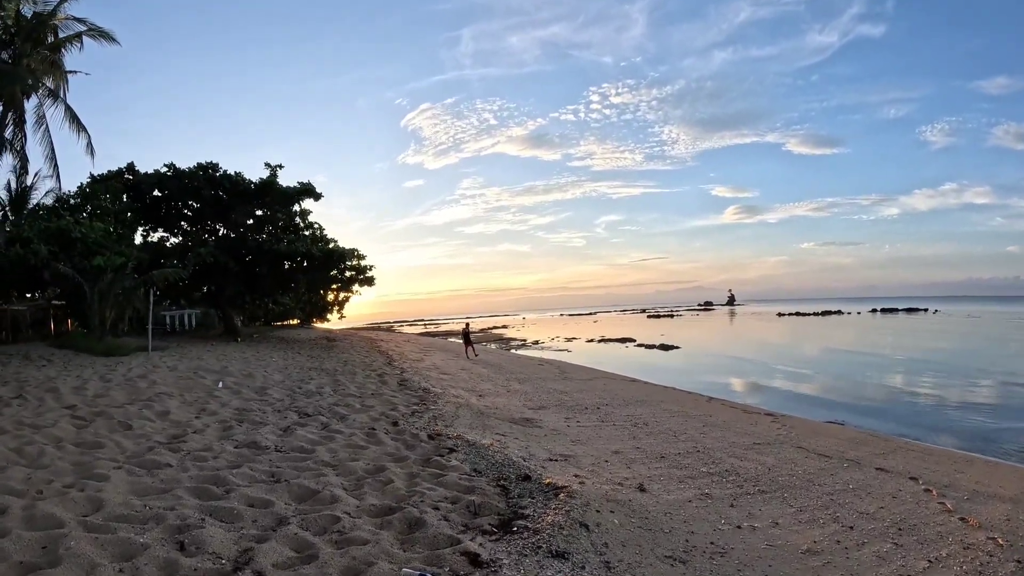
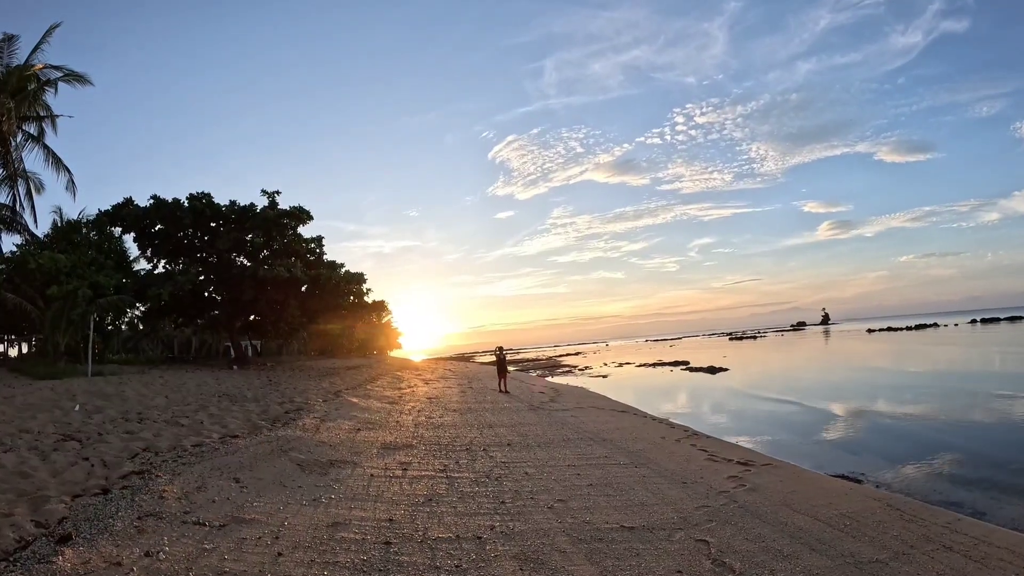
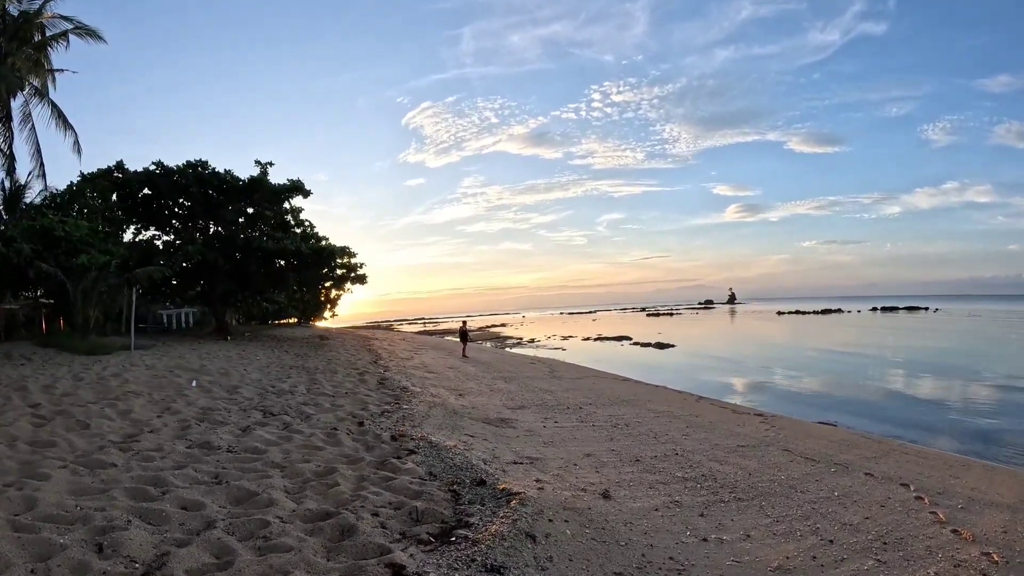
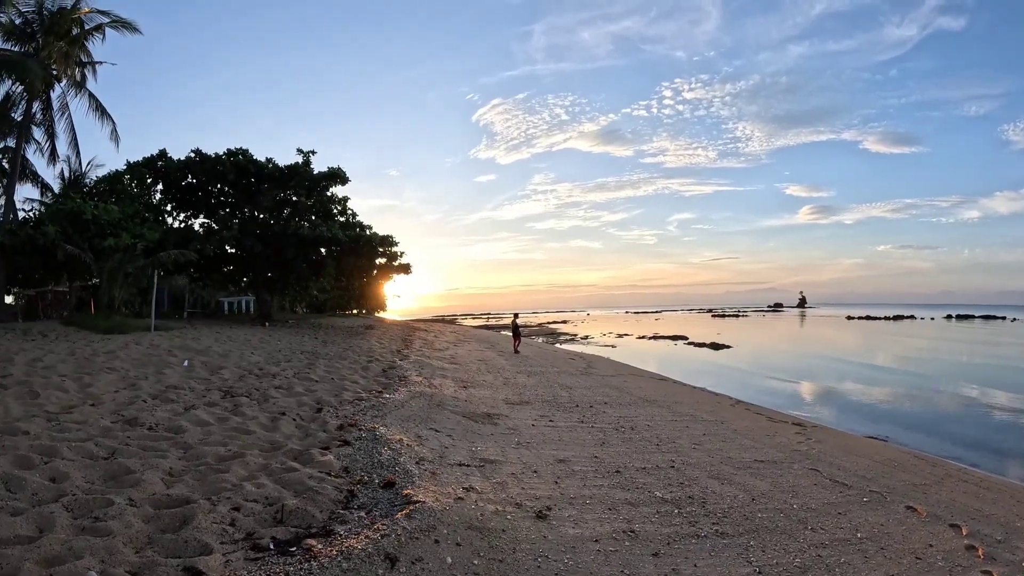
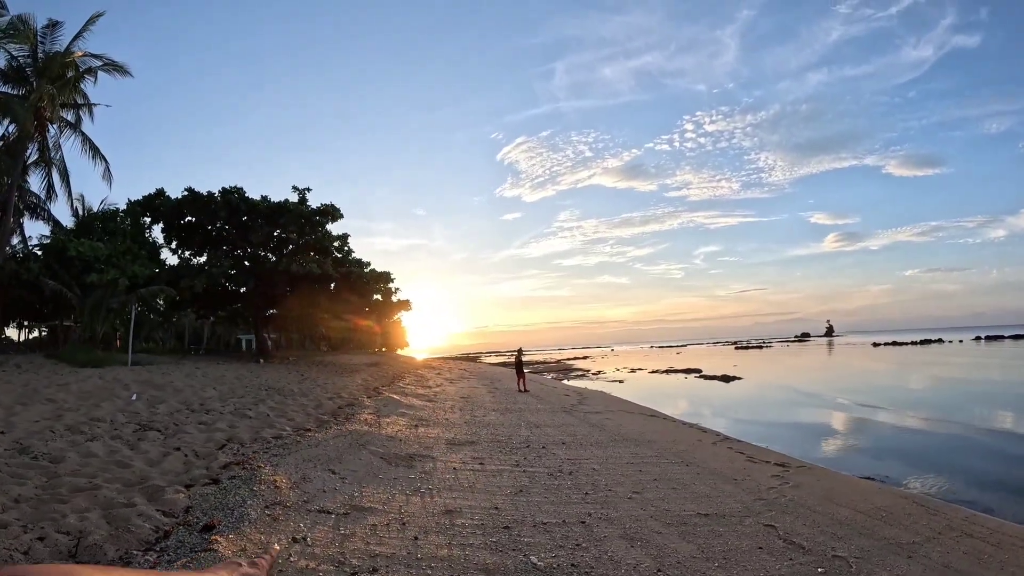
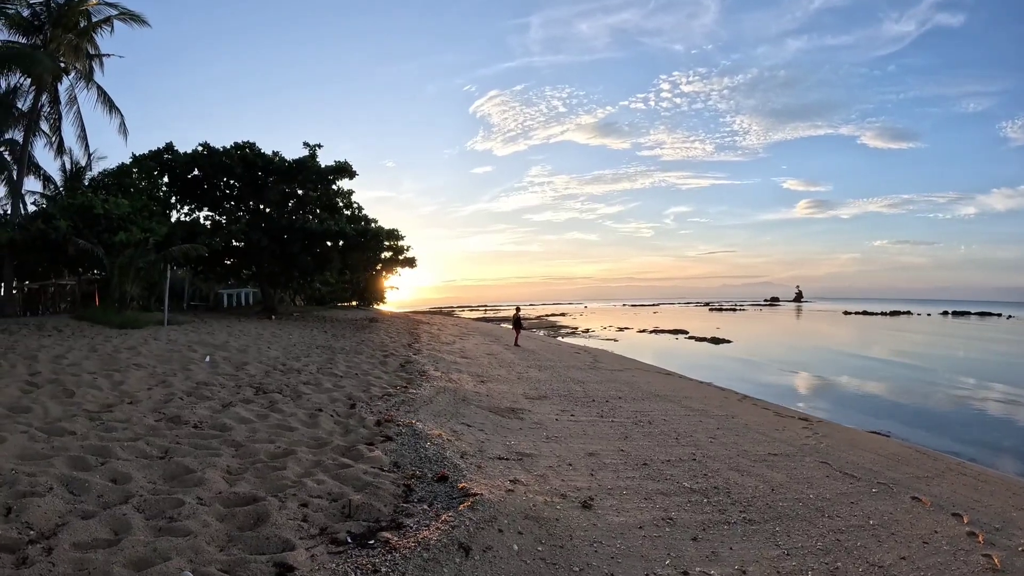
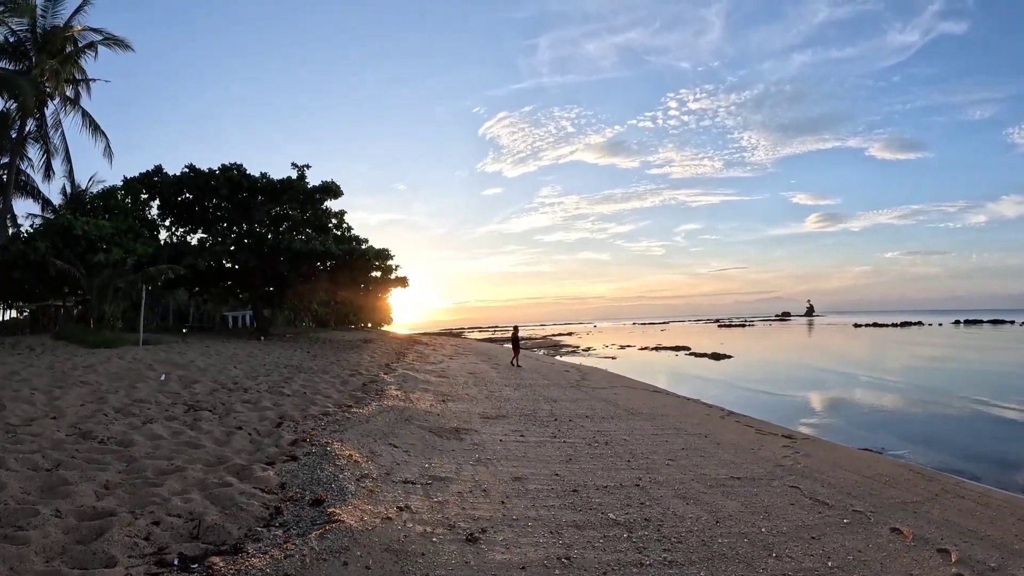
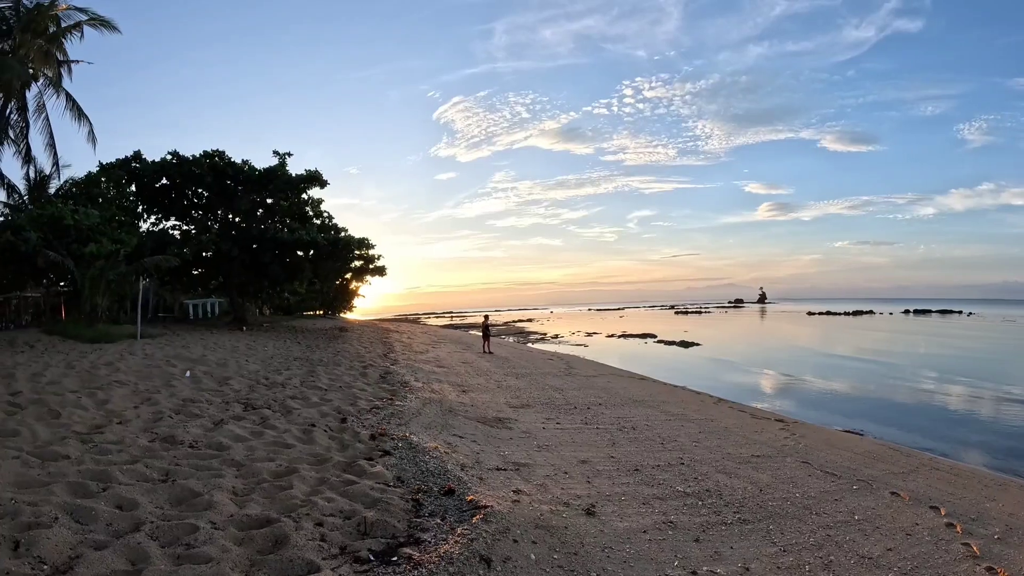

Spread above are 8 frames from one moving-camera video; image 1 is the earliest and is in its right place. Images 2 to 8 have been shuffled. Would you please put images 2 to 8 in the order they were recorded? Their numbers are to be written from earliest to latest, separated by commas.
3, 8, 6, 4, 7, 5, 2
